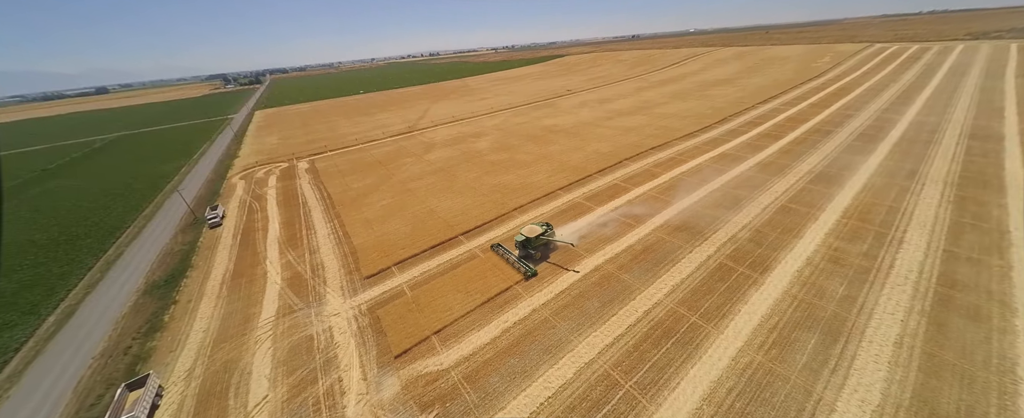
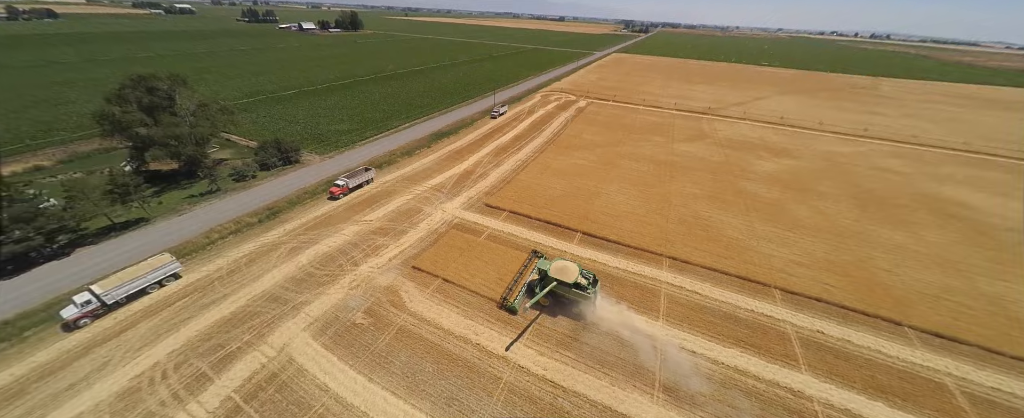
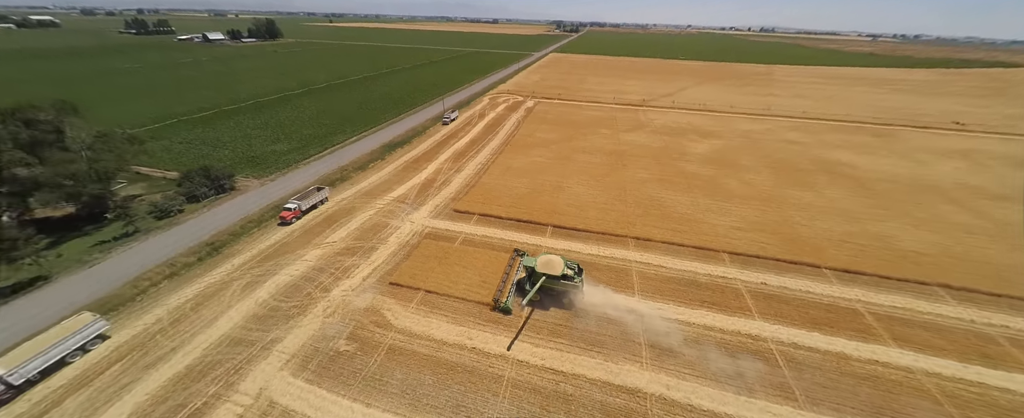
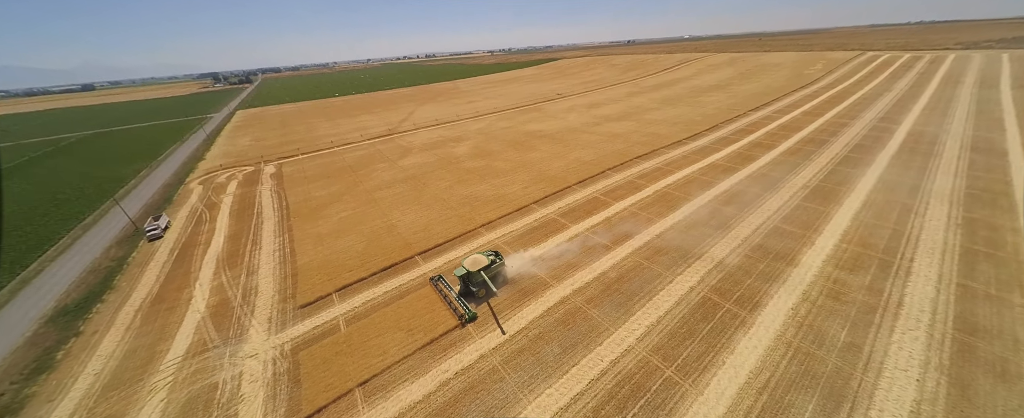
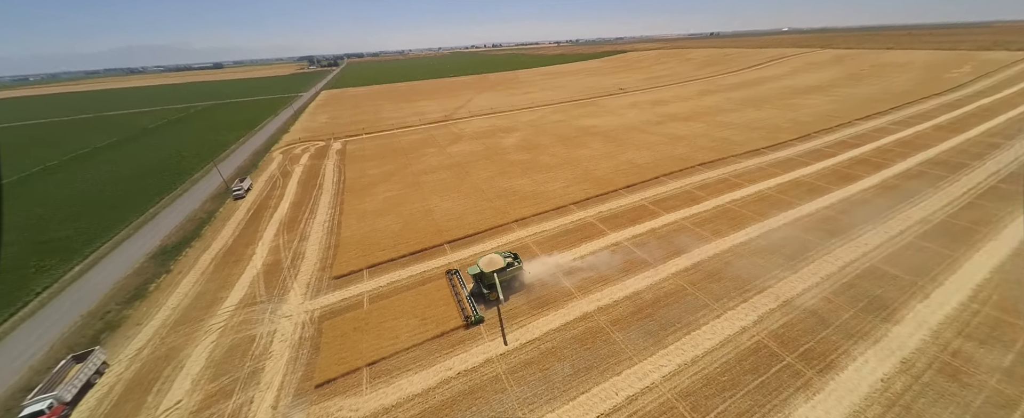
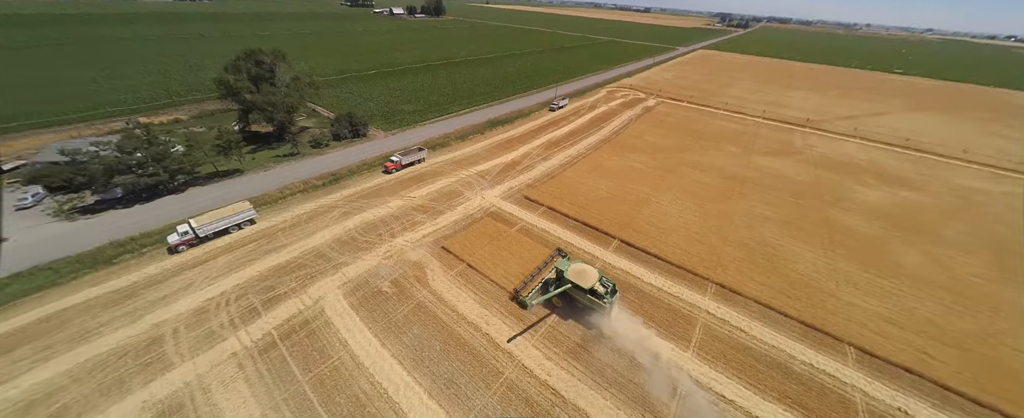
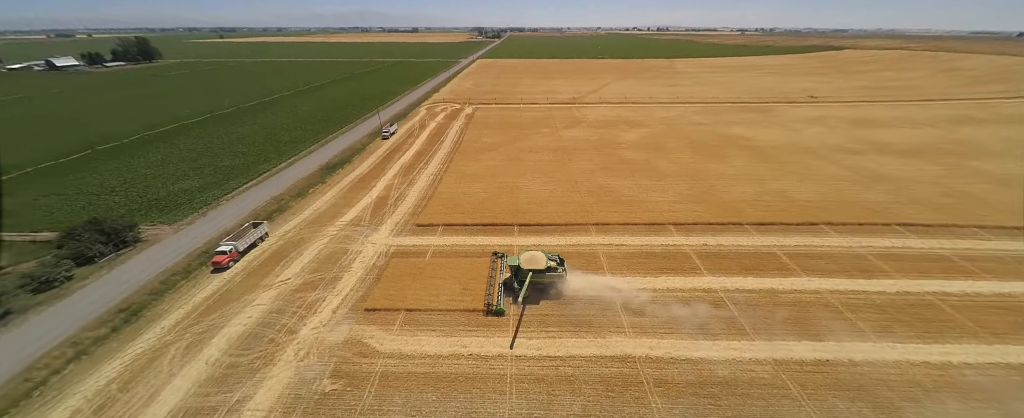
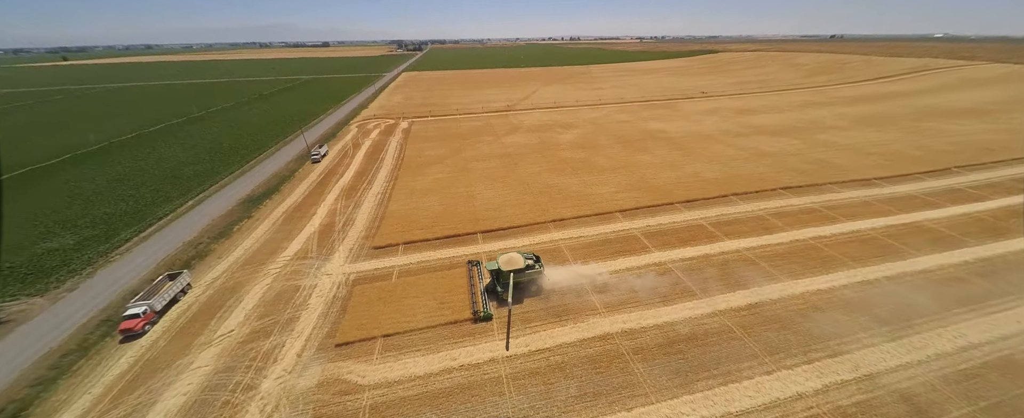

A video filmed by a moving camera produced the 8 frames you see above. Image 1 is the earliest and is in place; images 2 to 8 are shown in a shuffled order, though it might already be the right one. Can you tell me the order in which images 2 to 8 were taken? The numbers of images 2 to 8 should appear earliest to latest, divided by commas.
4, 5, 8, 7, 3, 2, 6
